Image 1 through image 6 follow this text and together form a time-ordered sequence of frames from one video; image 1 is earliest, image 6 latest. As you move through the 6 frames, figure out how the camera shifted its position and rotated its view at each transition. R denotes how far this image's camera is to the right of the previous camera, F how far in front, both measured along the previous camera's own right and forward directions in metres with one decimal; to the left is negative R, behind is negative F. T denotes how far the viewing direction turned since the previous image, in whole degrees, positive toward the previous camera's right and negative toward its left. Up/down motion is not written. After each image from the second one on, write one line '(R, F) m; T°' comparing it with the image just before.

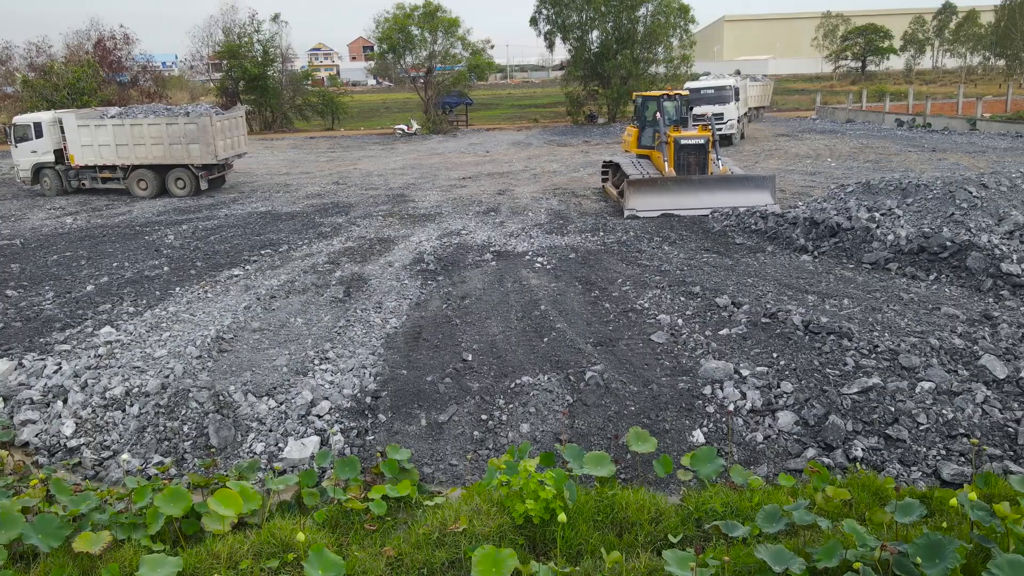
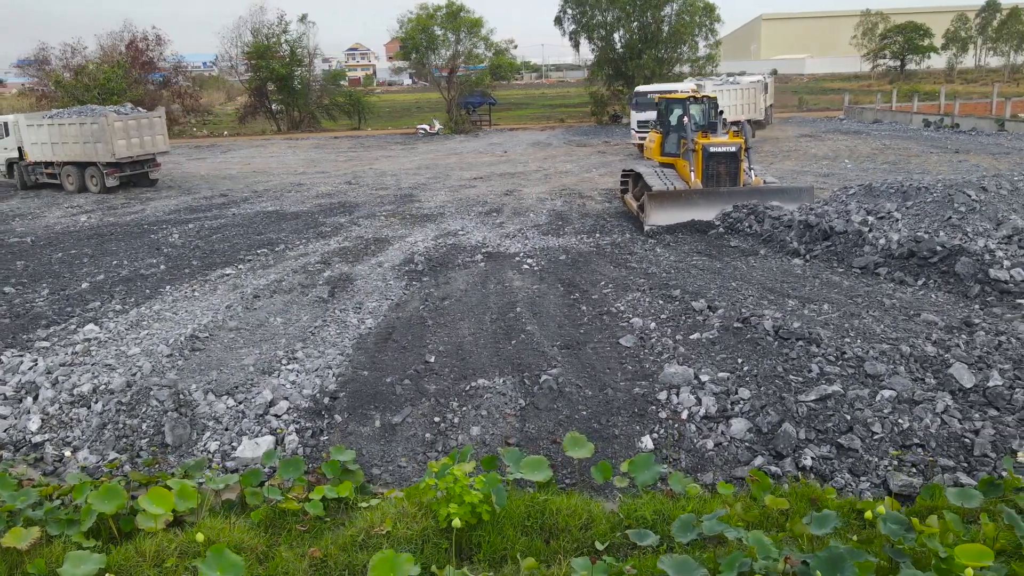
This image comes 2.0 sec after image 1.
(+0.5, 0.0) m; -2°
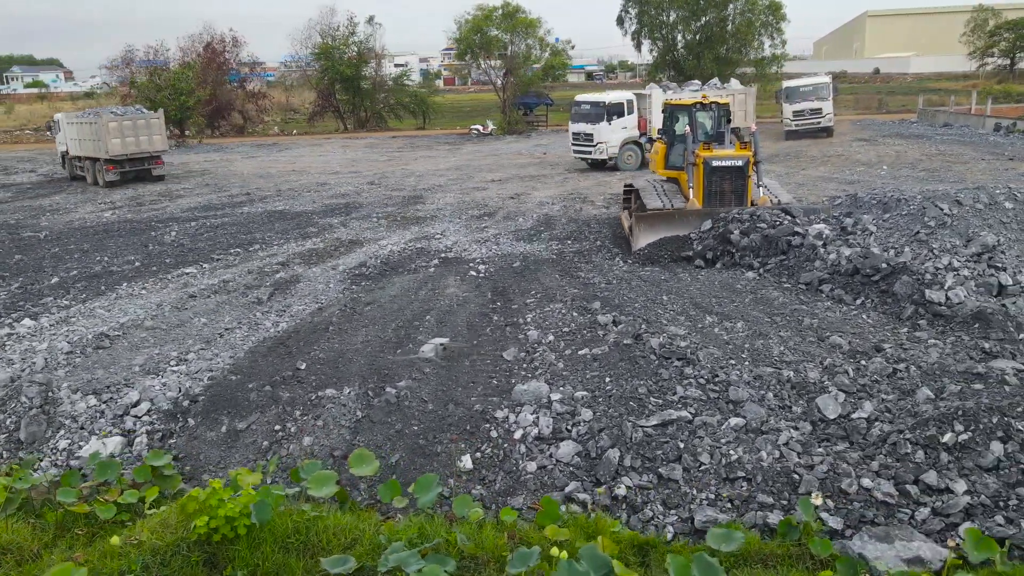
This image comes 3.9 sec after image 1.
(+1.5, +0.2) m; -6°
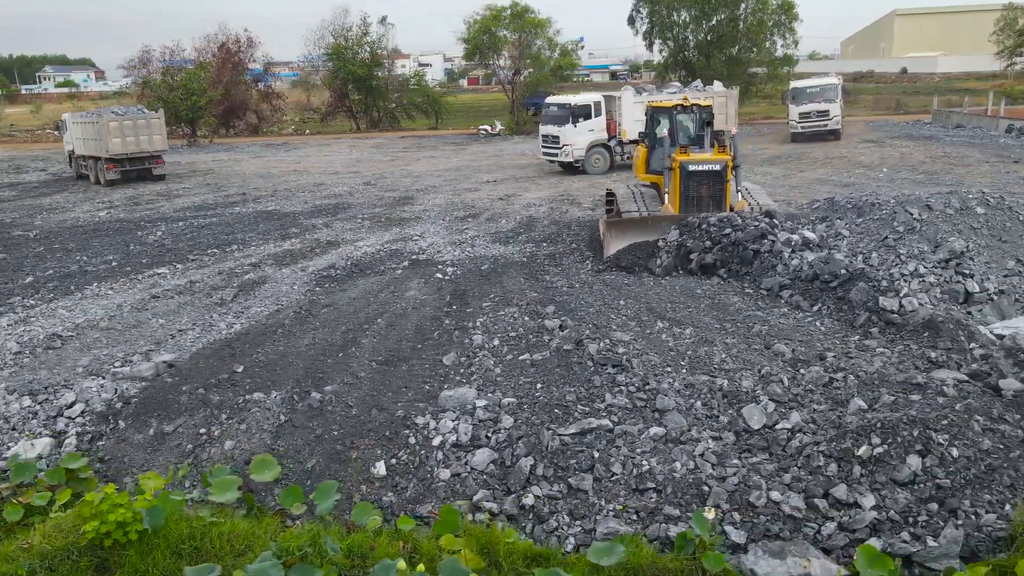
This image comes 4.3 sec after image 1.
(+0.6, +0.1) m; -2°
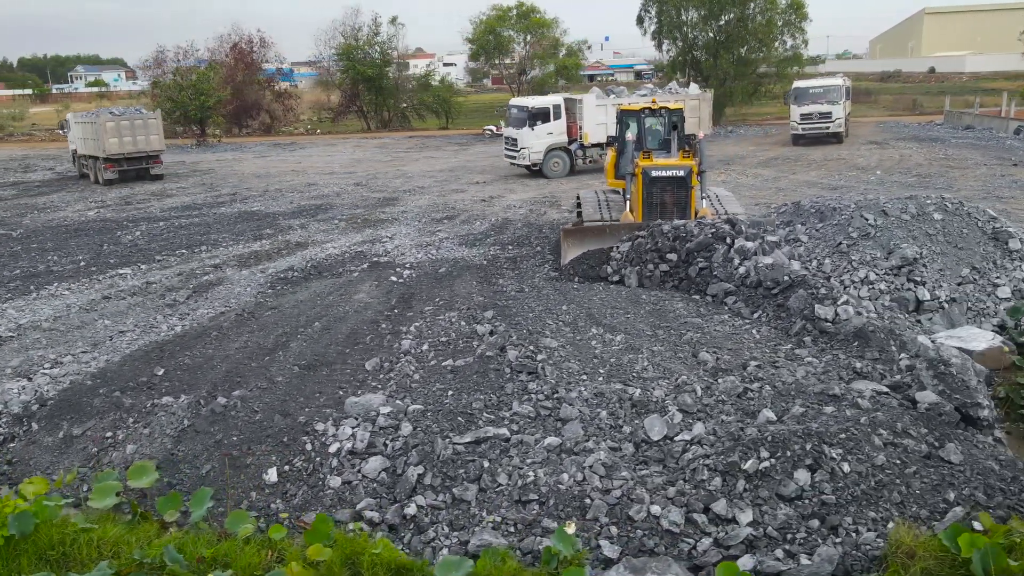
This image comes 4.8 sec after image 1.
(+0.7, +0.1) m; -2°
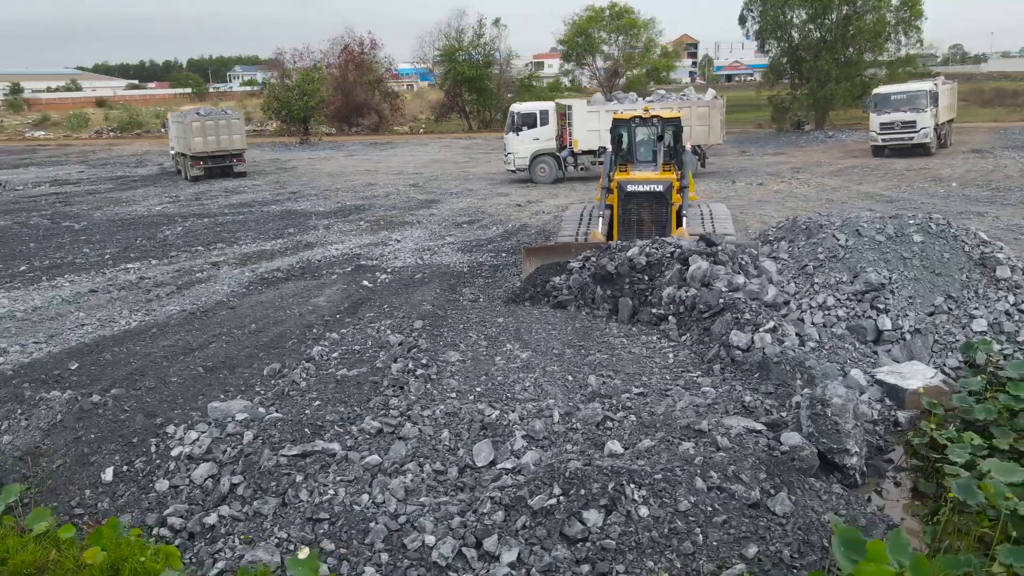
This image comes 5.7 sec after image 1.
(+1.6, +0.2) m; -9°
